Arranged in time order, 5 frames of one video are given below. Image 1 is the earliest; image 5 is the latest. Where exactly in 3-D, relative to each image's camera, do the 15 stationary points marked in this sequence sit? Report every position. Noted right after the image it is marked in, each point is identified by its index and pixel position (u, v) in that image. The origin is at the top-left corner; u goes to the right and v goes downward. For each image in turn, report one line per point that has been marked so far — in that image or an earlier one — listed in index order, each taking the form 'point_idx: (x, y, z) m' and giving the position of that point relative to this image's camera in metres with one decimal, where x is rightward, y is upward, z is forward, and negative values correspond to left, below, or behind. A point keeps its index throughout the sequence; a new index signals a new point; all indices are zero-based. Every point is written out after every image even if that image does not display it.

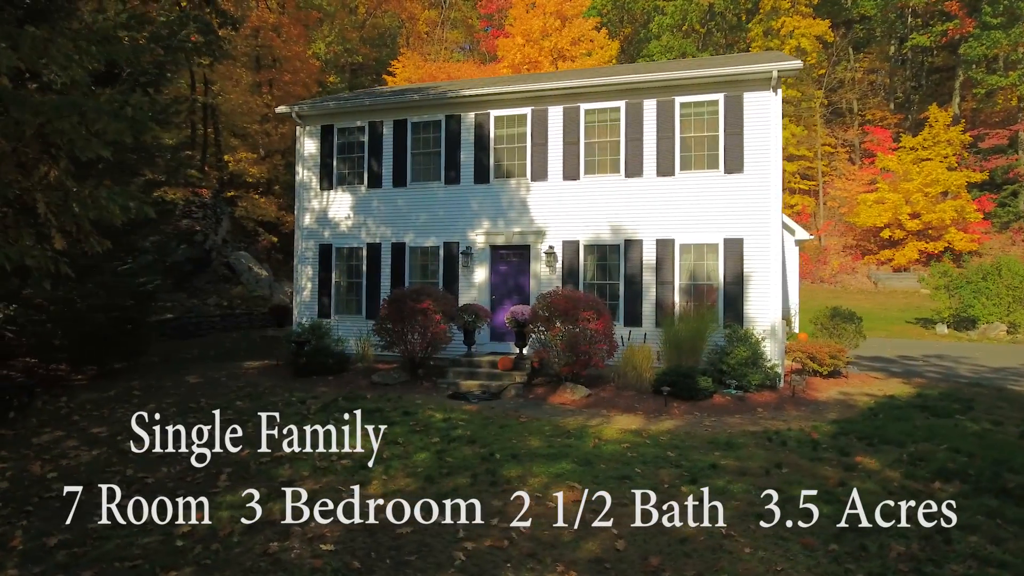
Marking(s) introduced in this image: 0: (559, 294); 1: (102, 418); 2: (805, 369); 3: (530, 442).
0: (+0.8, -0.1, +11.7) m
1: (-6.0, -1.9, +9.7) m
2: (+6.0, -1.7, +13.9) m
3: (+0.2, -2.0, +8.5) m
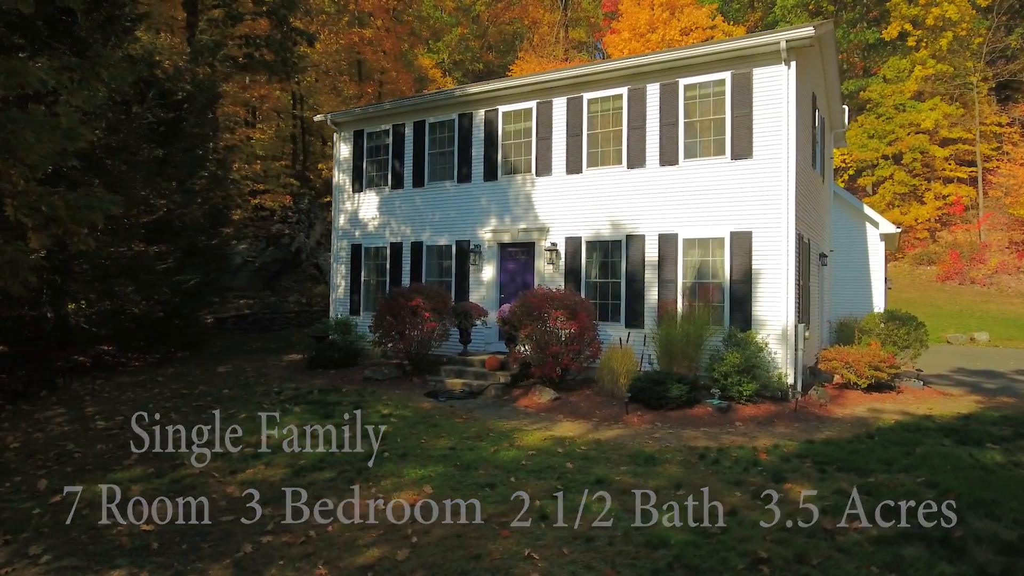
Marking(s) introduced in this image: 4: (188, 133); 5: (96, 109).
0: (+0.4, -0.1, +11.3) m
1: (-6.7, -1.8, +10.9) m
2: (+6.0, -1.7, +12.2) m
3: (-0.9, -1.9, +8.3) m
4: (-7.4, +3.5, +15.1) m
5: (-7.0, +3.0, +11.3) m
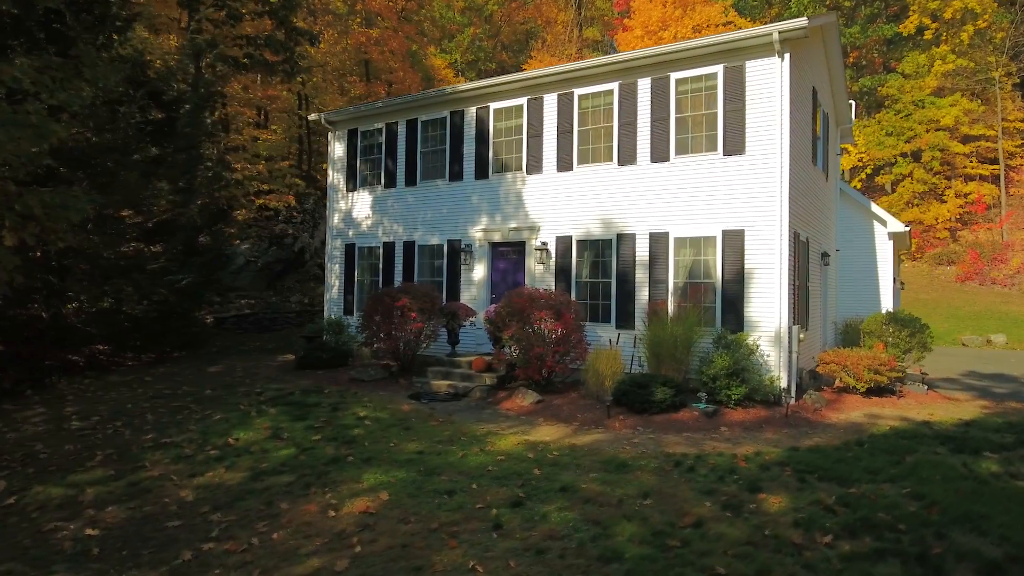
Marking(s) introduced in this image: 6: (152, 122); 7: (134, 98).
0: (+0.1, -0.1, +11.0) m
1: (-6.9, -1.8, +10.9) m
2: (+5.8, -1.7, +11.7) m
3: (-1.3, -1.9, +8.1) m
4: (-7.5, +3.5, +15.1) m
5: (-7.2, +3.0, +11.3) m
6: (-7.8, +3.6, +14.5) m
7: (-8.0, +4.1, +14.4) m
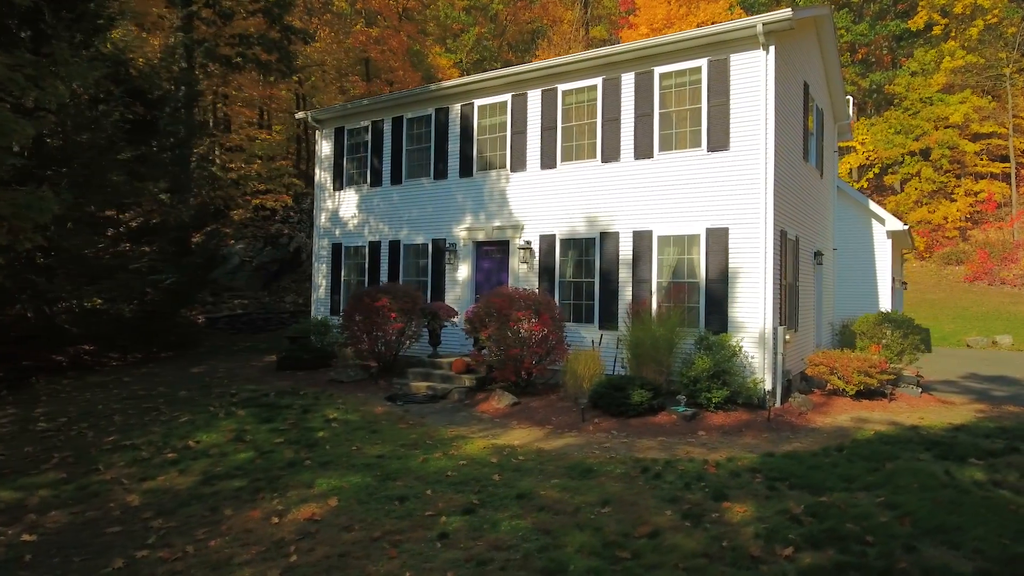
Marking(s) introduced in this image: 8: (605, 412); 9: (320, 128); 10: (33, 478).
0: (-0.2, -0.1, +10.8) m
1: (-7.3, -1.8, +10.8) m
2: (+5.4, -1.7, +11.4) m
3: (-1.7, -1.9, +7.8) m
4: (-7.7, +3.5, +15.0) m
5: (-7.6, +3.0, +11.2) m
6: (-8.1, +3.6, +14.4) m
7: (-8.3, +4.1, +14.3) m
8: (+1.3, -1.8, +9.6) m
9: (-4.5, +3.8, +15.8) m
10: (-5.2, -2.0, +7.2) m
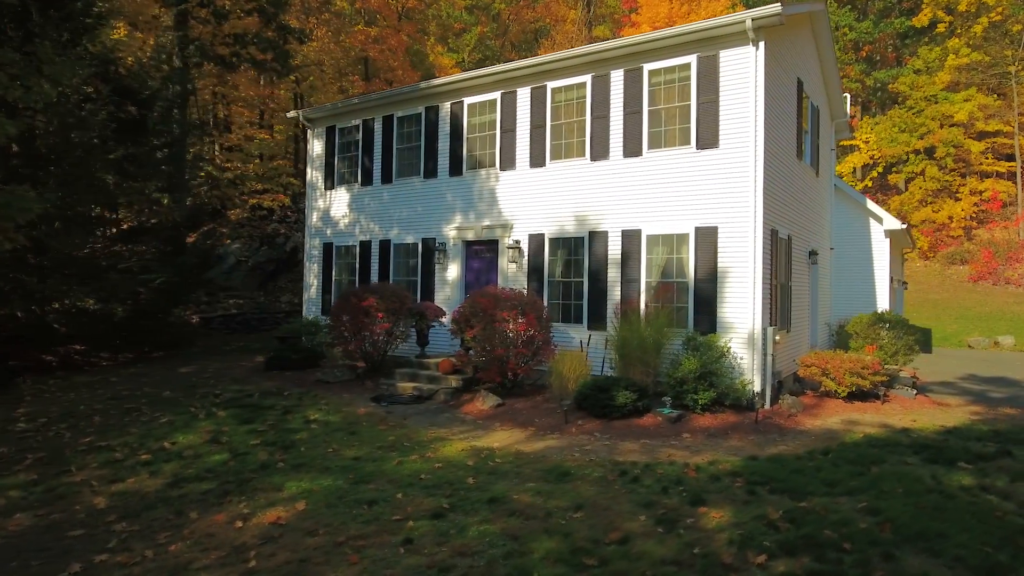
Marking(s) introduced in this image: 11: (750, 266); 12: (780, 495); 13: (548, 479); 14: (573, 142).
0: (-0.4, -0.1, +10.6) m
1: (-7.5, -1.8, +10.7) m
2: (+5.2, -1.7, +11.2) m
3: (-1.9, -1.9, +7.7) m
4: (-7.9, +3.5, +15.0) m
5: (-7.8, +3.1, +11.1) m
6: (-8.2, +3.6, +14.4) m
7: (-8.5, +4.1, +14.2) m
8: (+1.1, -1.8, +9.4) m
9: (-4.7, +3.8, +15.7) m
10: (-5.4, -2.0, +7.1) m
11: (+3.6, +0.3, +10.0) m
12: (+2.6, -2.0, +6.5) m
13: (+0.4, -2.0, +6.9) m
14: (+1.1, +2.6, +11.9) m
